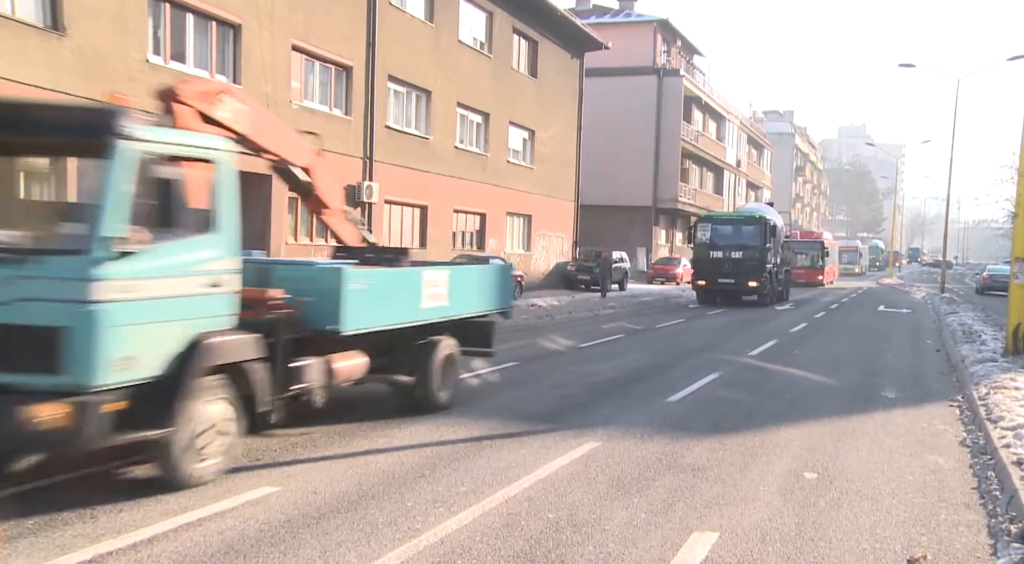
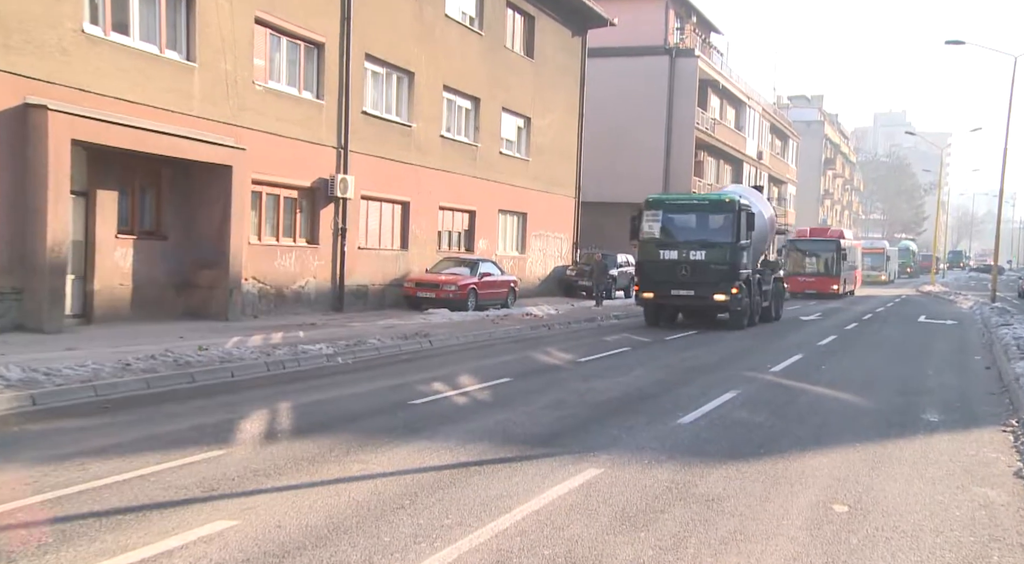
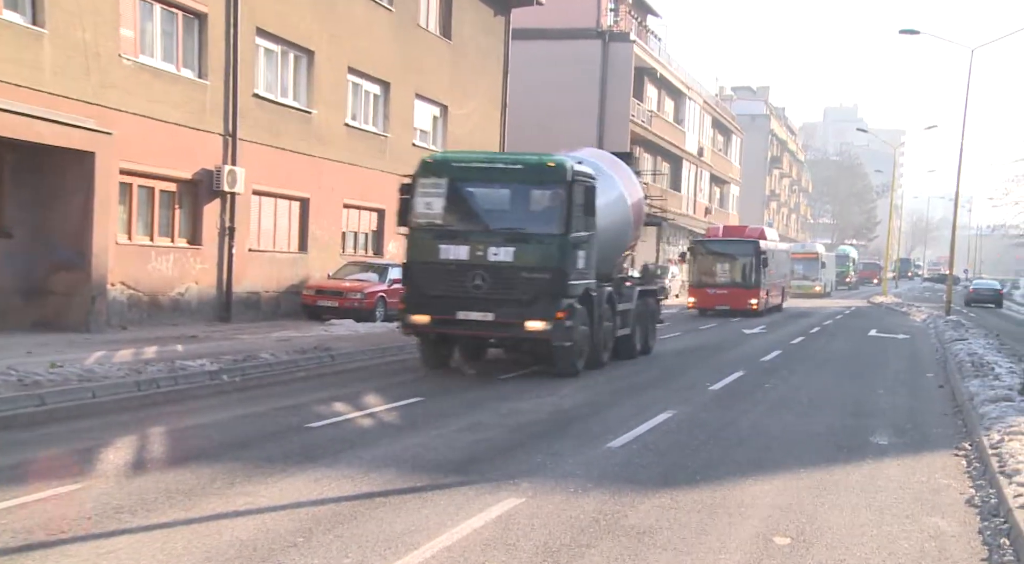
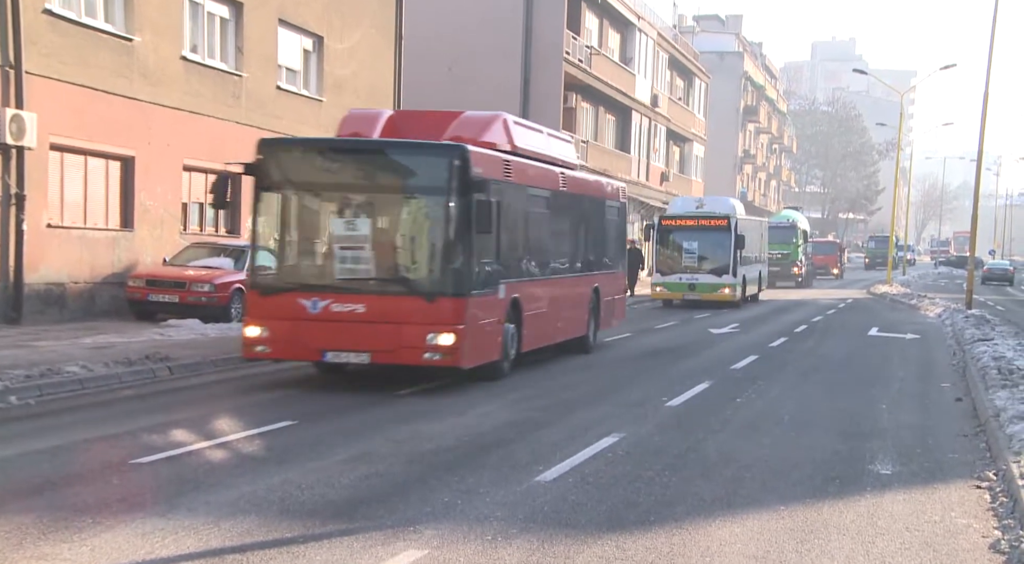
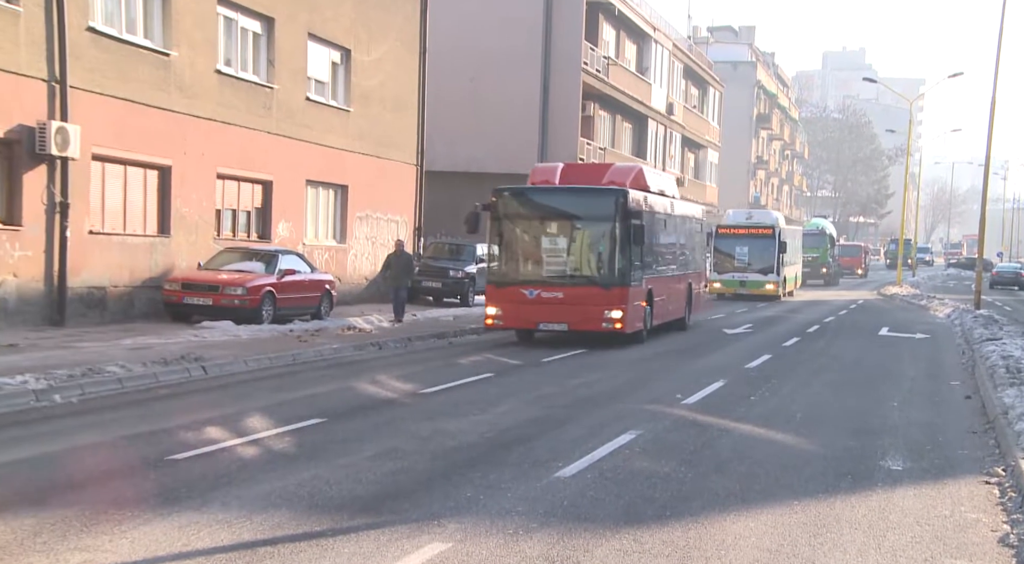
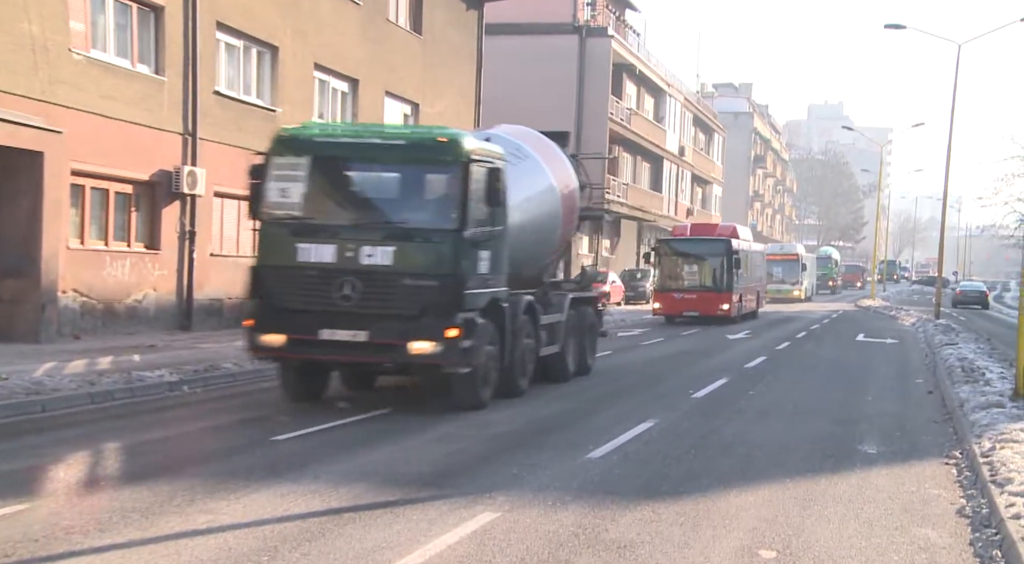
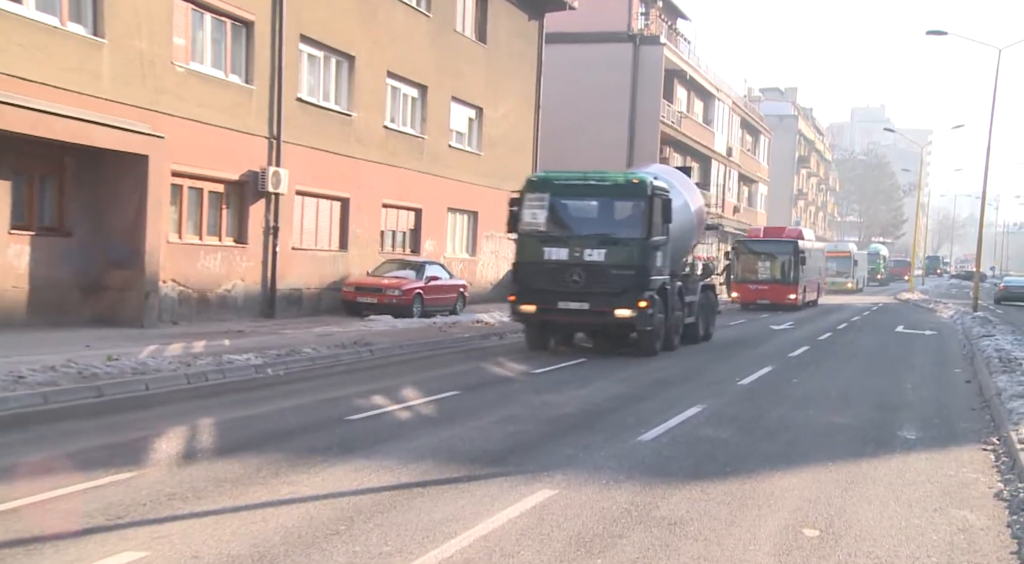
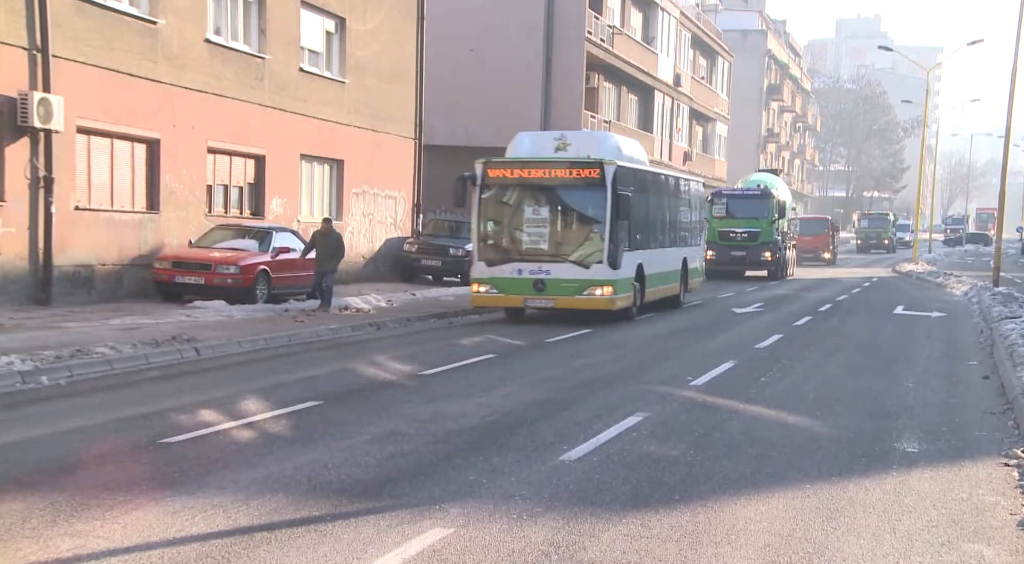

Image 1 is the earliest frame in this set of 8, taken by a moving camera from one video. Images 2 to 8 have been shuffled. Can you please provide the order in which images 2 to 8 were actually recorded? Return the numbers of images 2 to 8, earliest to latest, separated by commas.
2, 7, 3, 6, 5, 4, 8
